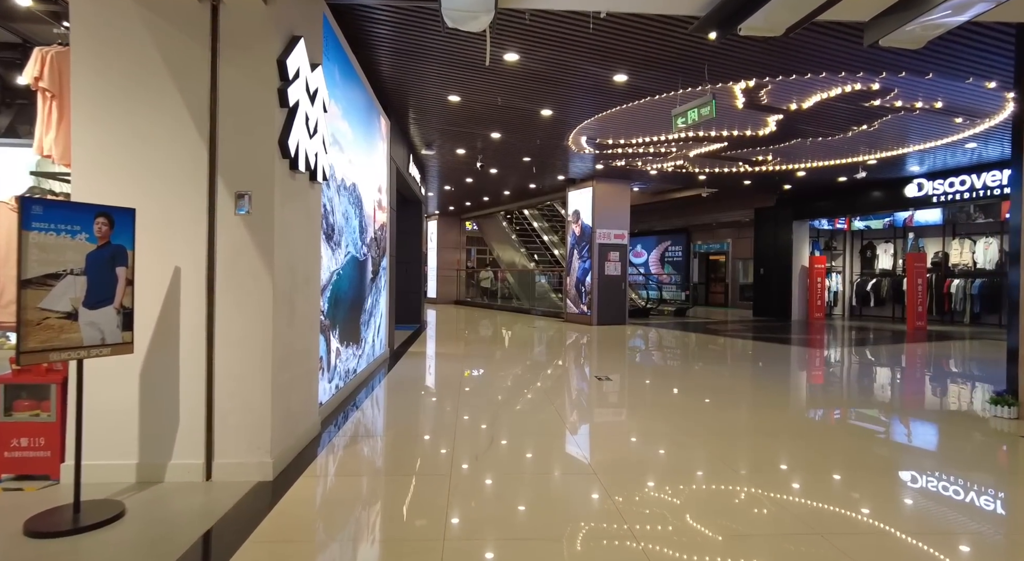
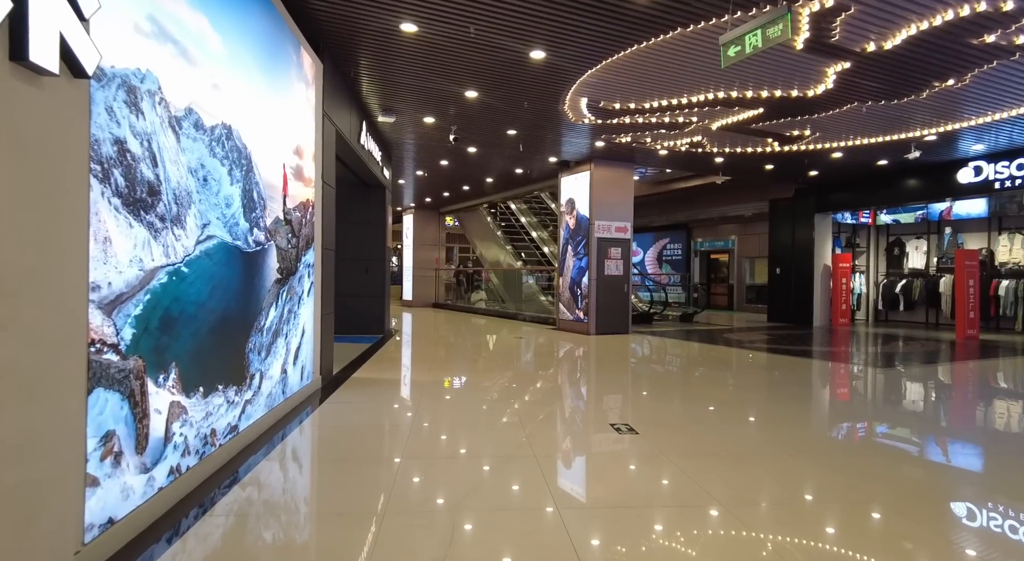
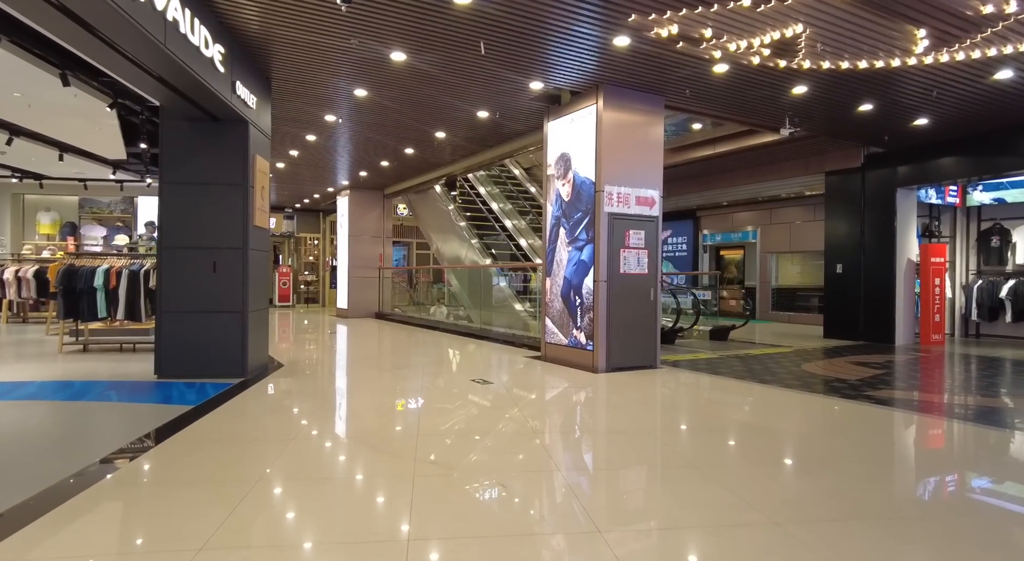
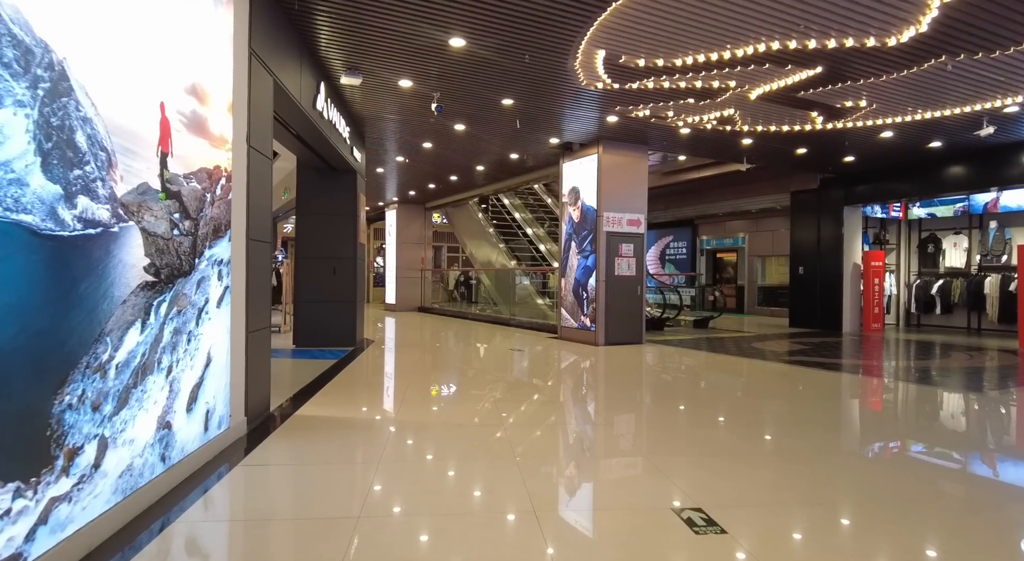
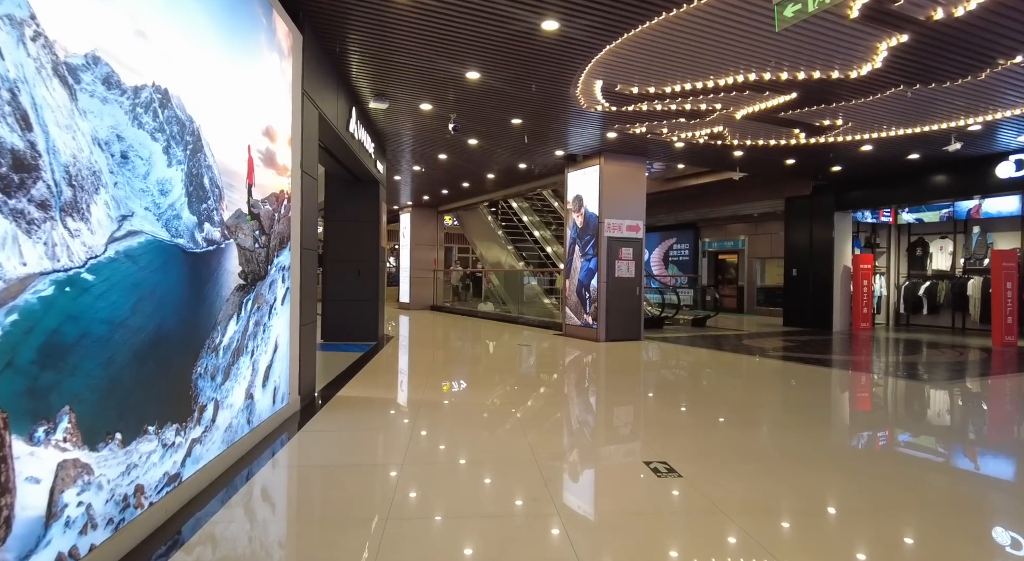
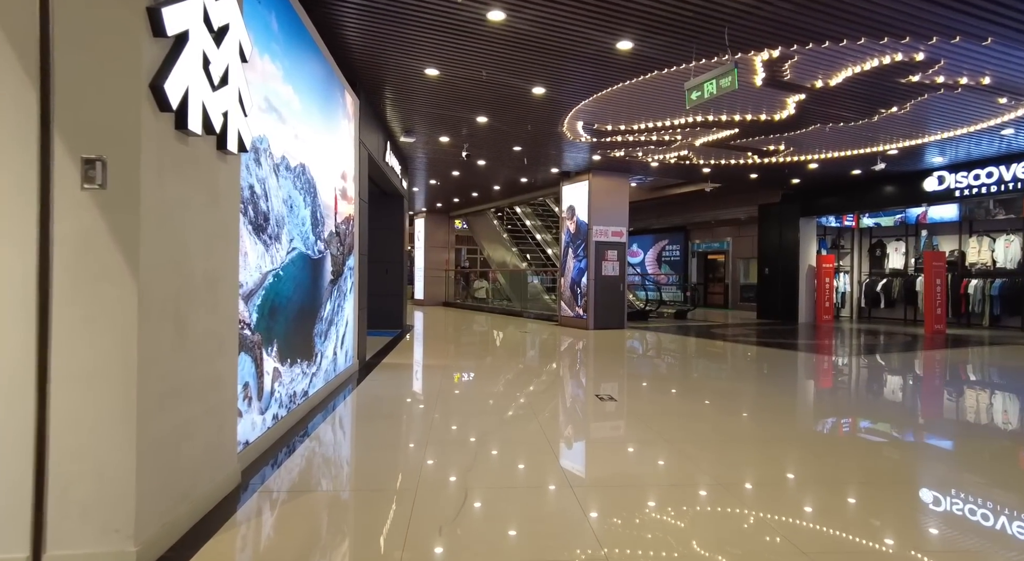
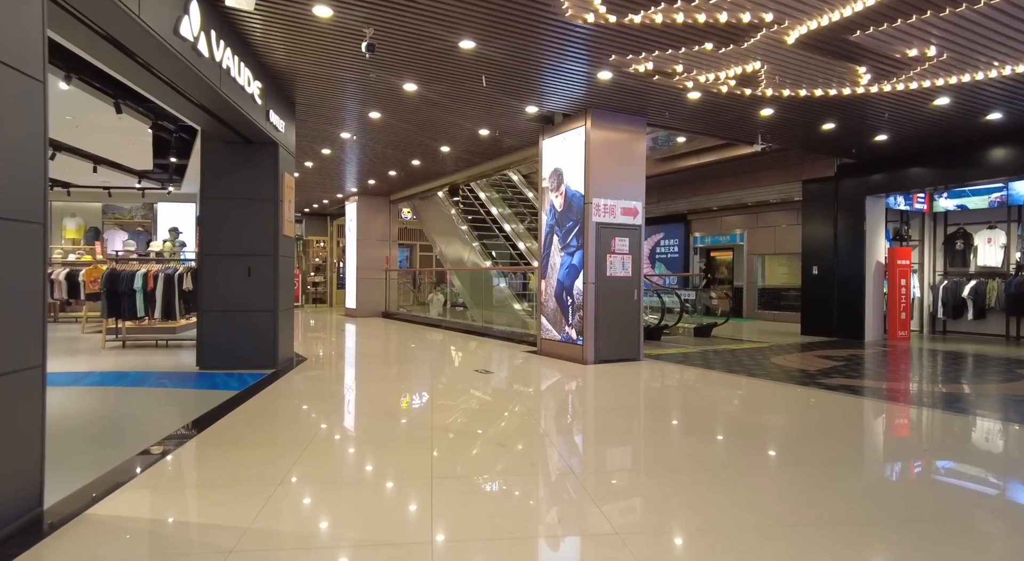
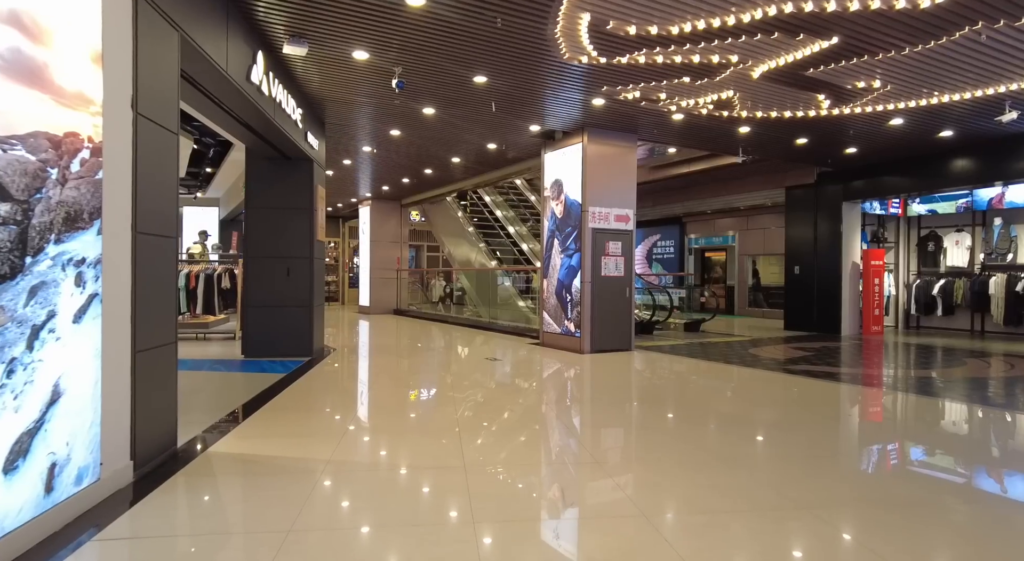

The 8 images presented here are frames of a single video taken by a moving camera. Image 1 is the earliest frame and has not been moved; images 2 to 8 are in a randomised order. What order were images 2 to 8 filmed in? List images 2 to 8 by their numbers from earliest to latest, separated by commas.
6, 2, 5, 4, 8, 7, 3
